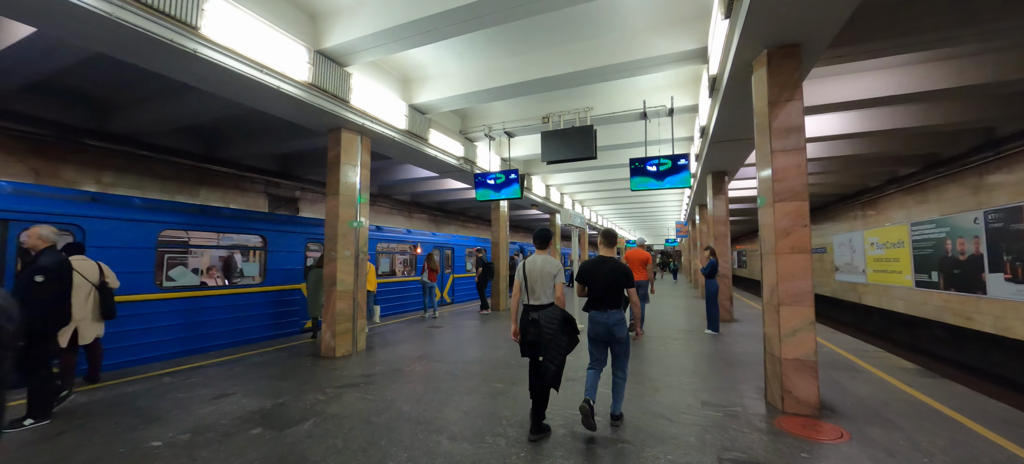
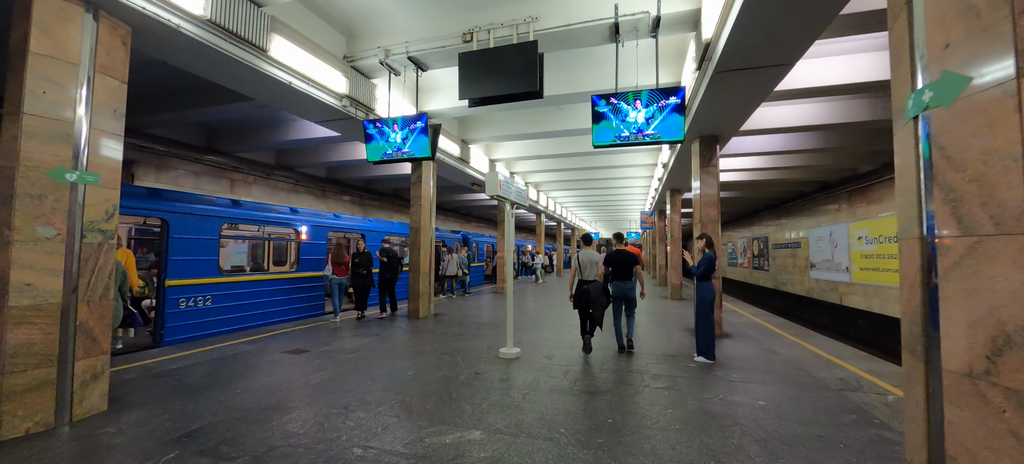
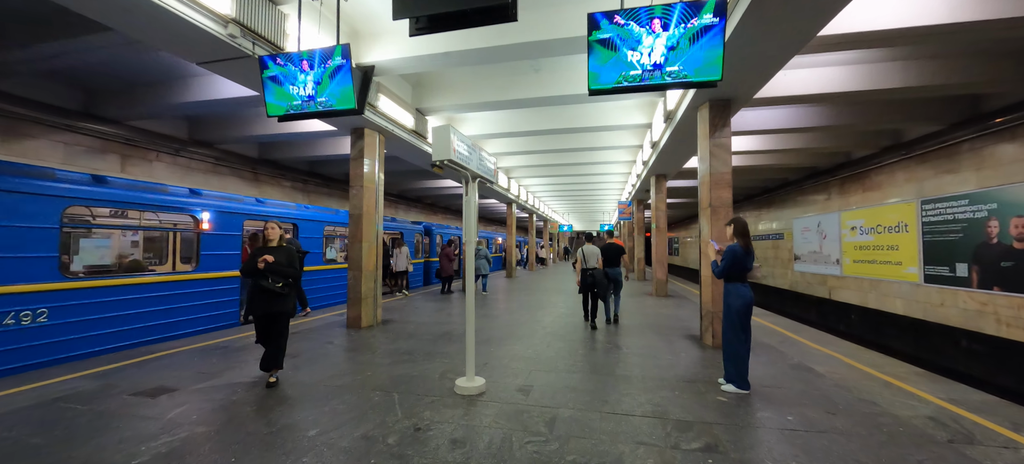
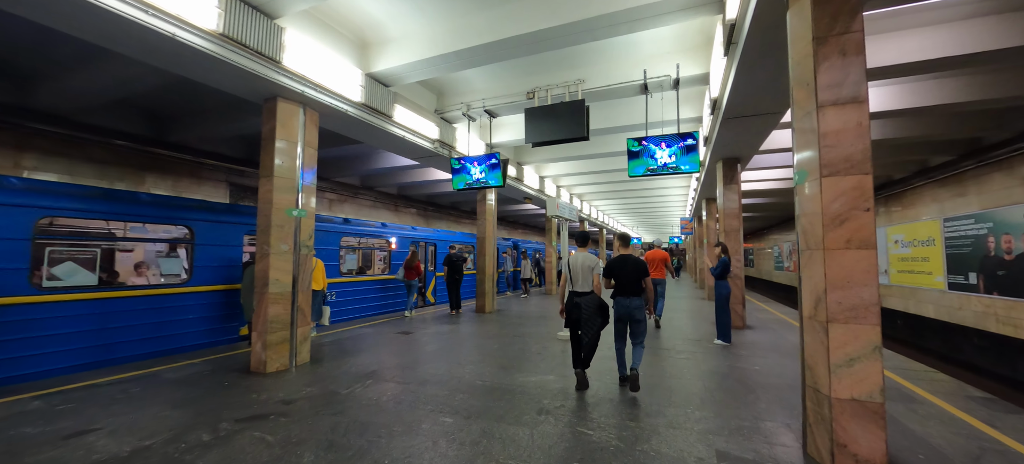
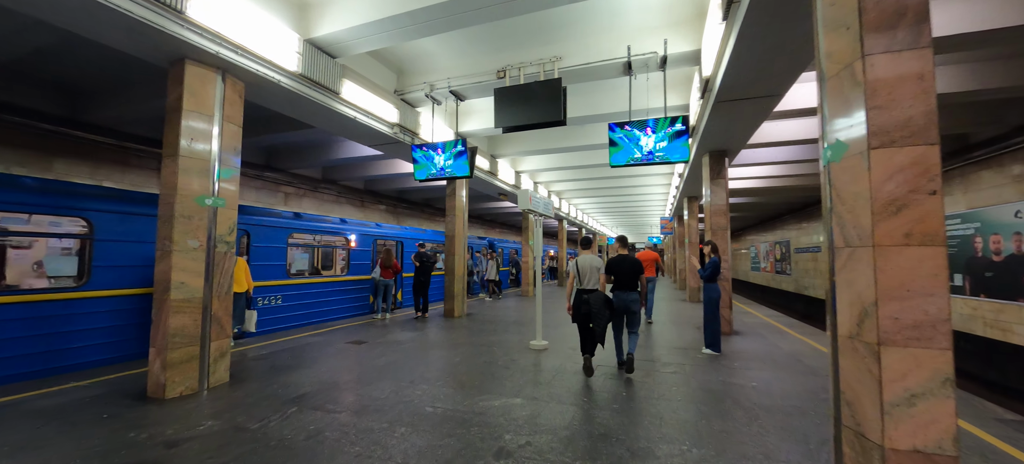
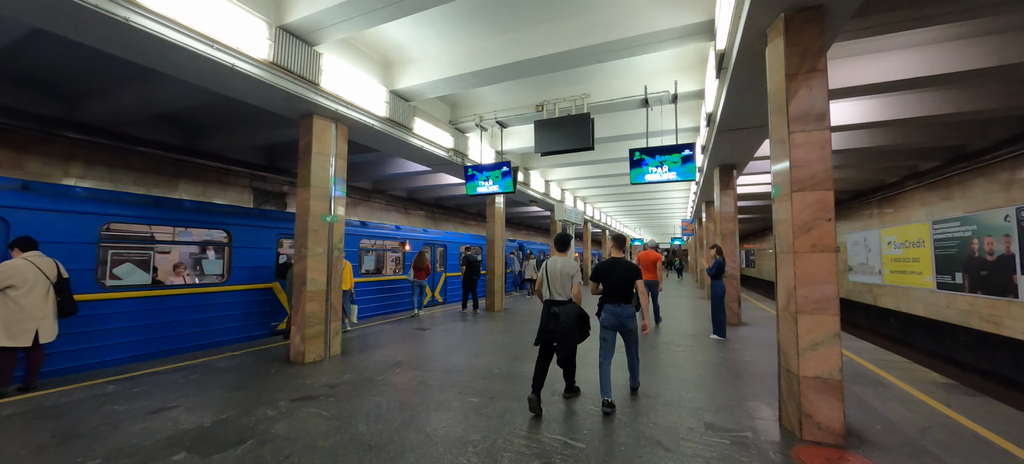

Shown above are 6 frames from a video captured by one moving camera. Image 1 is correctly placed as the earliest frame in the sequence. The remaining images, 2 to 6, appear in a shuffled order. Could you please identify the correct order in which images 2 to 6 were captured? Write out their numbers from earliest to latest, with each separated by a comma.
6, 4, 5, 2, 3
